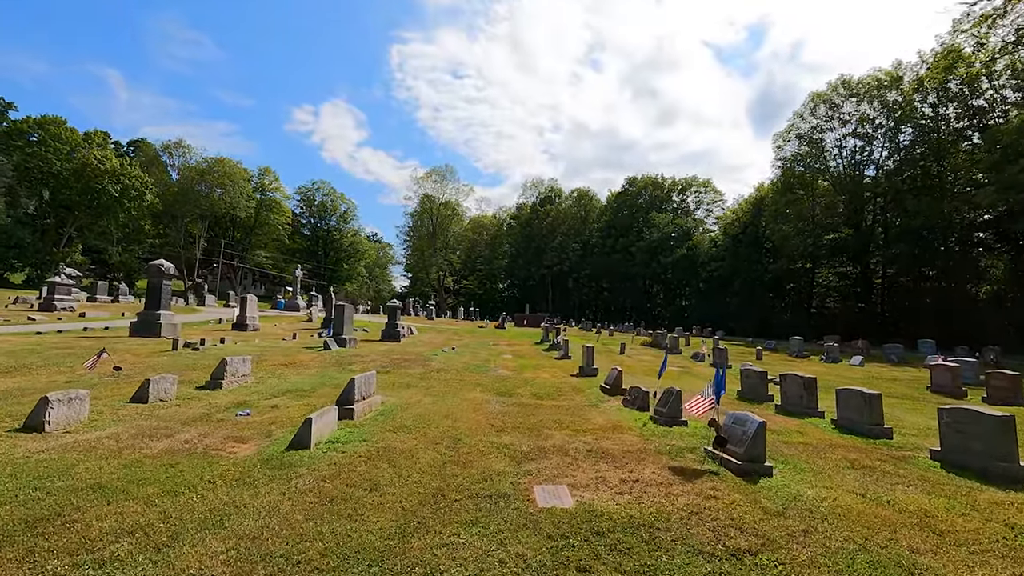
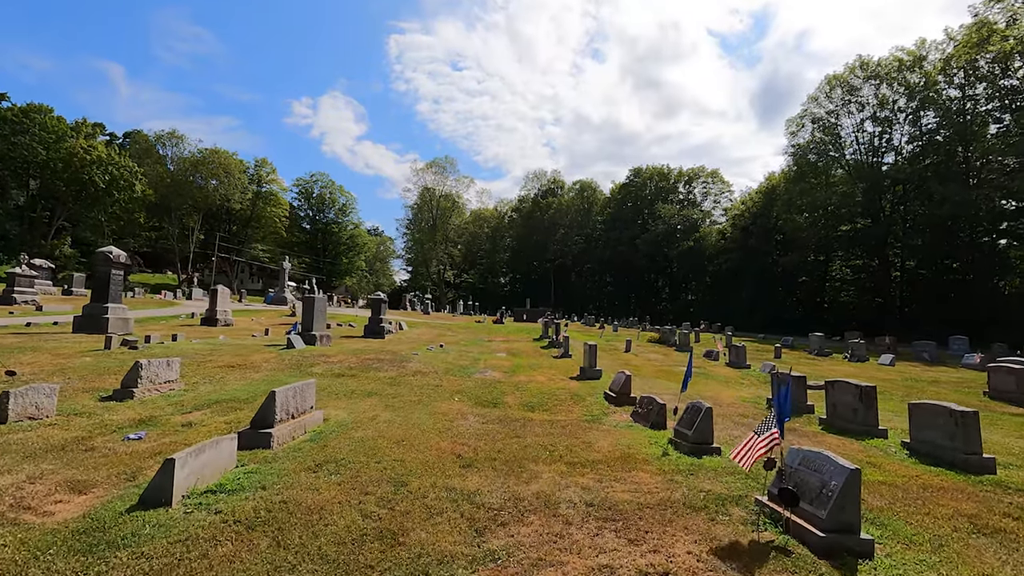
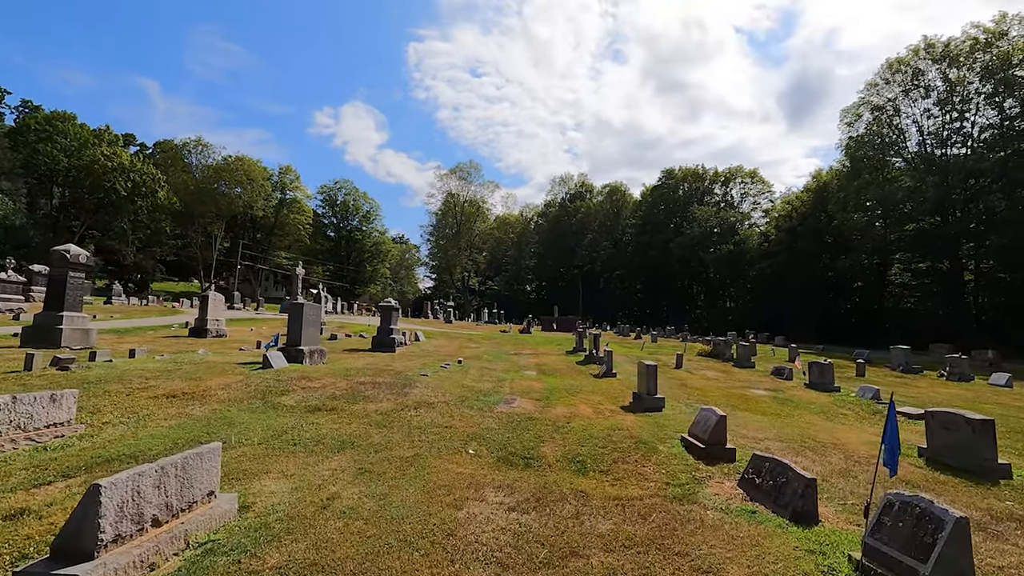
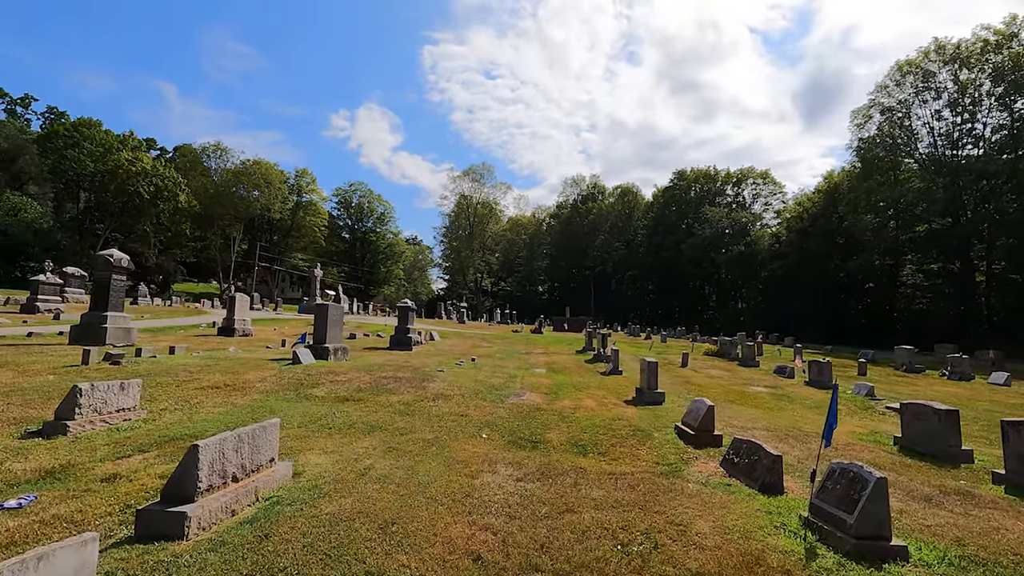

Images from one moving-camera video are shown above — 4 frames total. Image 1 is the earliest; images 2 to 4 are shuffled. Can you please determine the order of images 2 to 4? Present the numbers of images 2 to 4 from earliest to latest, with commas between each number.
2, 4, 3
